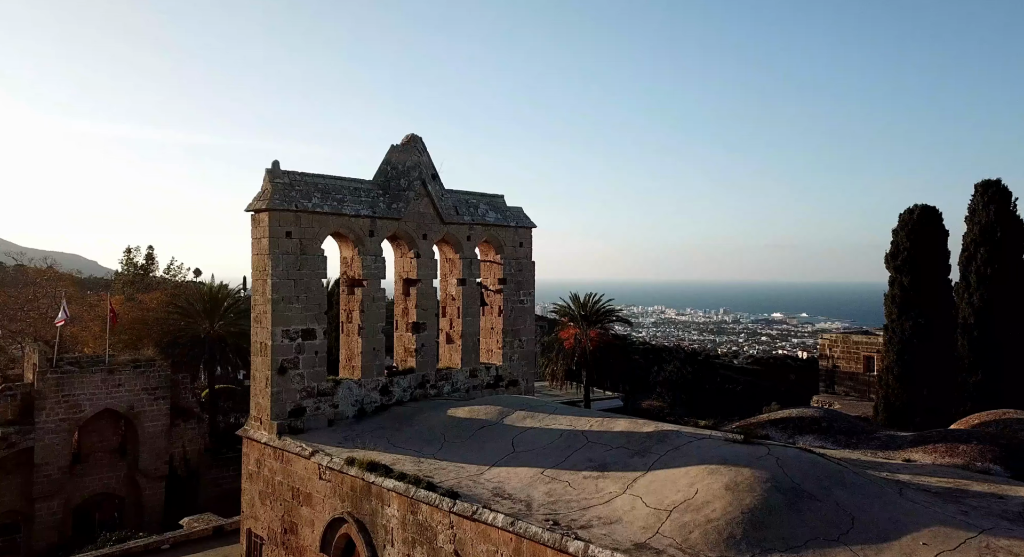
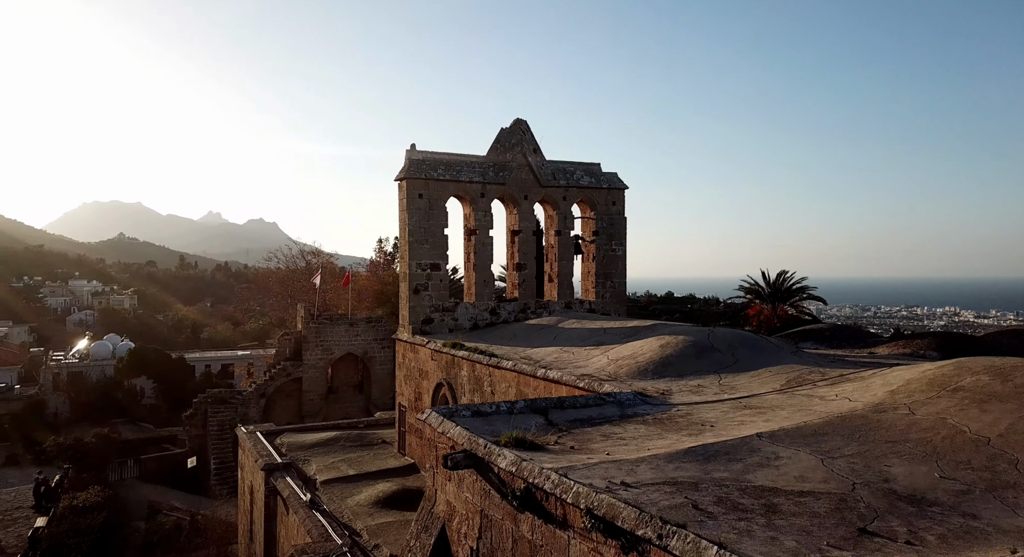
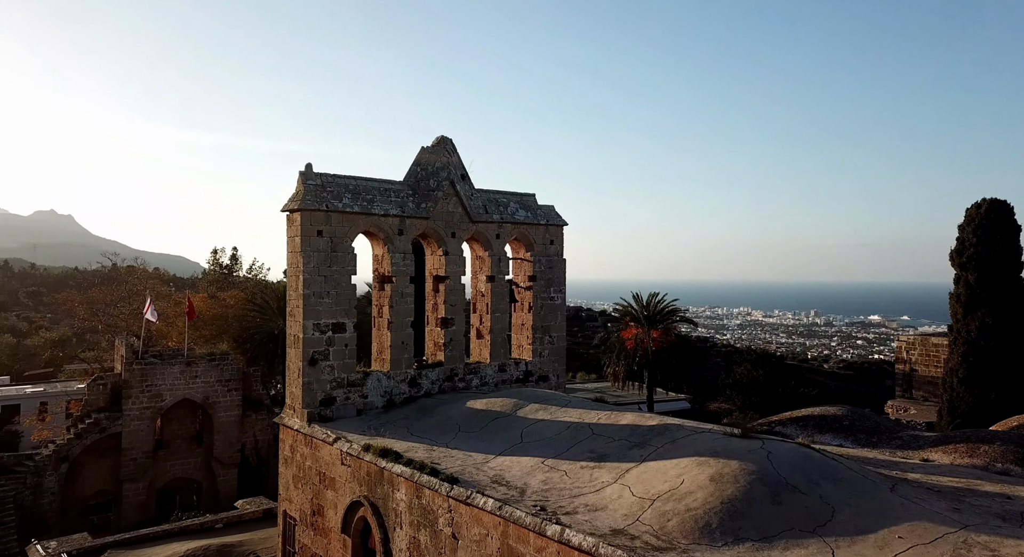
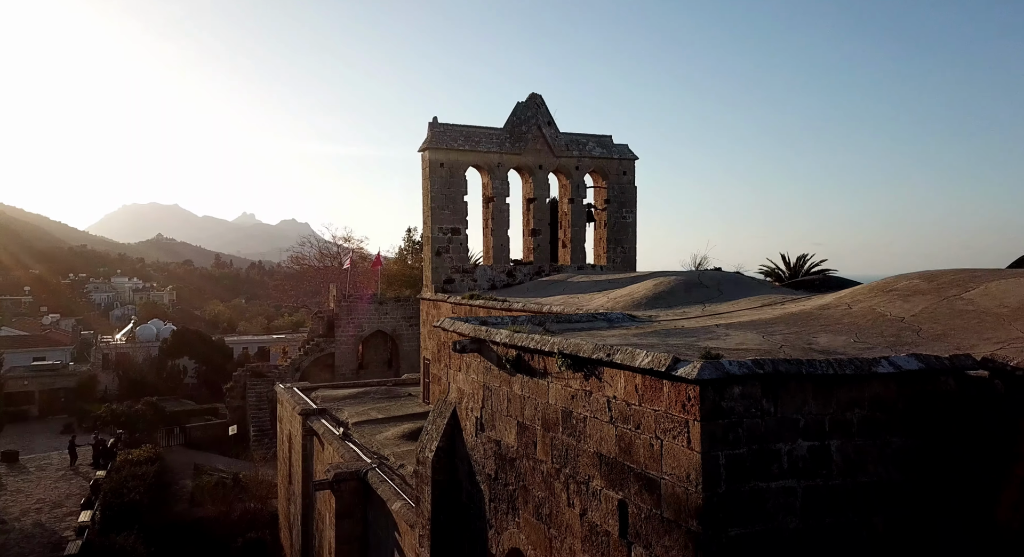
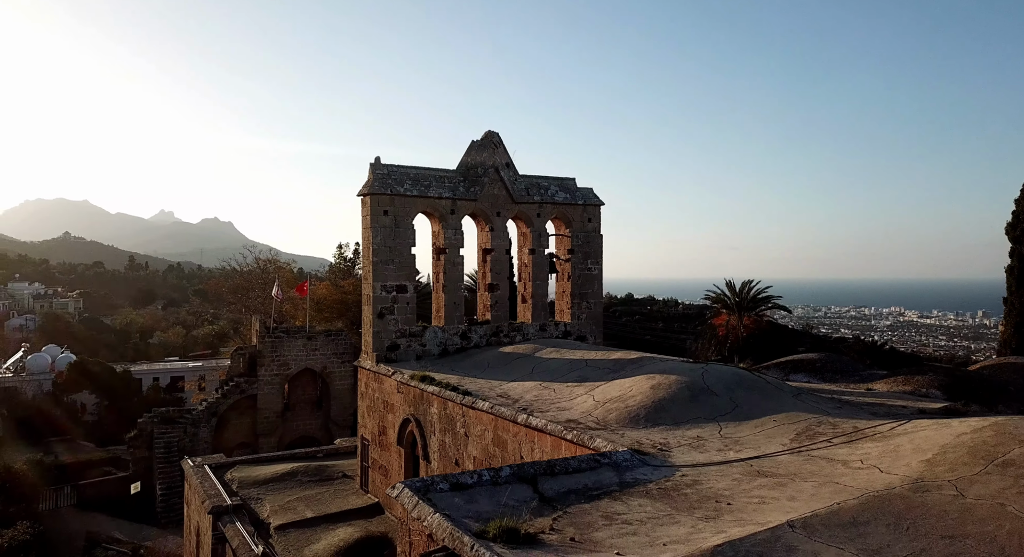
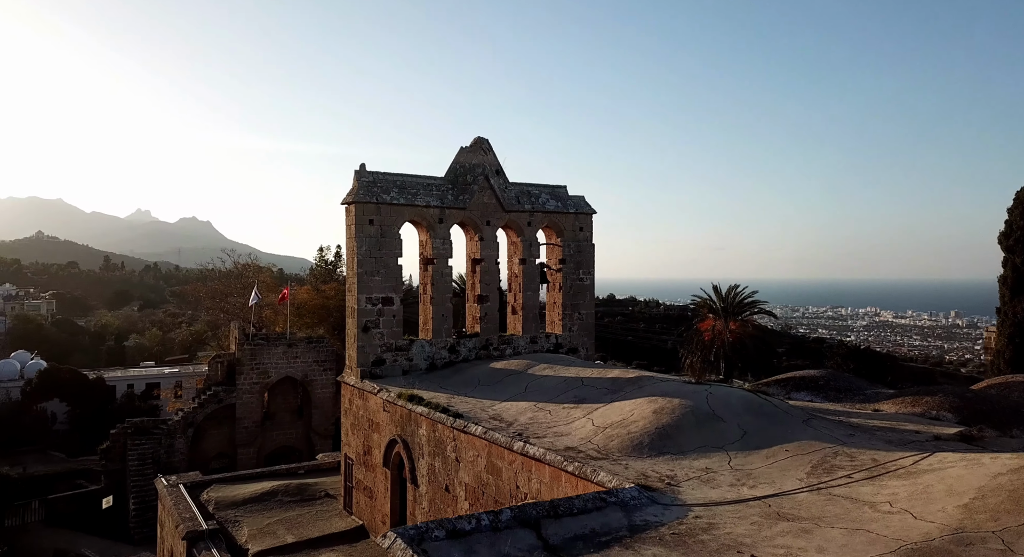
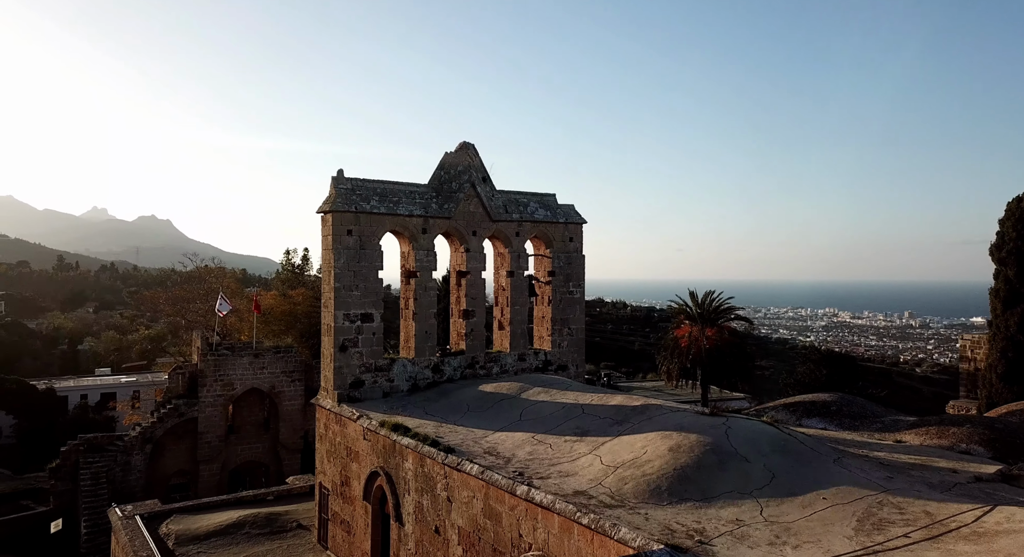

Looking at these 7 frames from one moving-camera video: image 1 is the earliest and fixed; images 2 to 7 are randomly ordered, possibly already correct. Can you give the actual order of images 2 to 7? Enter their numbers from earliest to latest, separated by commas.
3, 7, 6, 5, 2, 4
